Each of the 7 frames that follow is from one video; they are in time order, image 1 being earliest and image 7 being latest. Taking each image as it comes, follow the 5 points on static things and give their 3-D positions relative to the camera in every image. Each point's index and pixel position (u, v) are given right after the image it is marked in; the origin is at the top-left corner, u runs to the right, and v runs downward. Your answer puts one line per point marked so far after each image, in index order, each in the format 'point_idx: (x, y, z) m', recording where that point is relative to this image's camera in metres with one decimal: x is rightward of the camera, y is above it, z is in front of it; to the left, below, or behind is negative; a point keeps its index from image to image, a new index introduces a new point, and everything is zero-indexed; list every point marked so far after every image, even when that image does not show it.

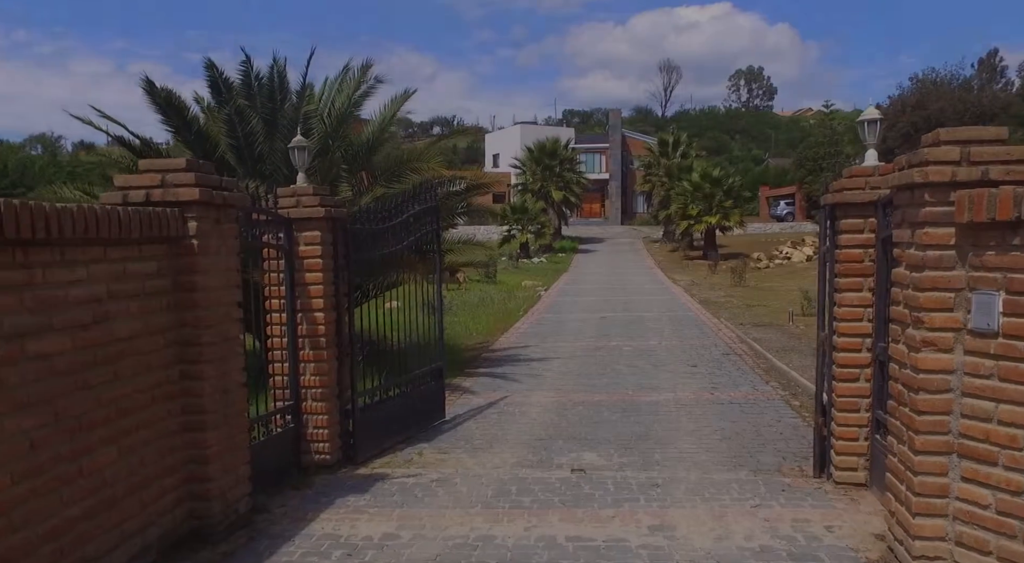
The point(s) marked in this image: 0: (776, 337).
0: (+4.5, -1.0, +14.5) m
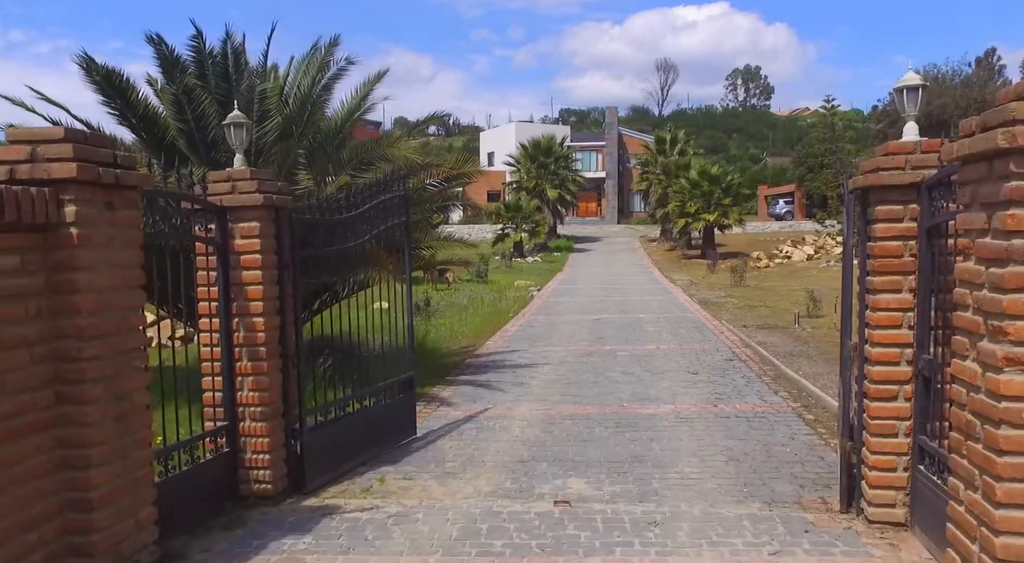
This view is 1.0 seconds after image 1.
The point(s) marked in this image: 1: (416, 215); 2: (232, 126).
0: (+4.3, -1.0, +13.6) m
1: (-1.3, +0.9, +10.8) m
2: (-1.9, +1.1, +5.9) m
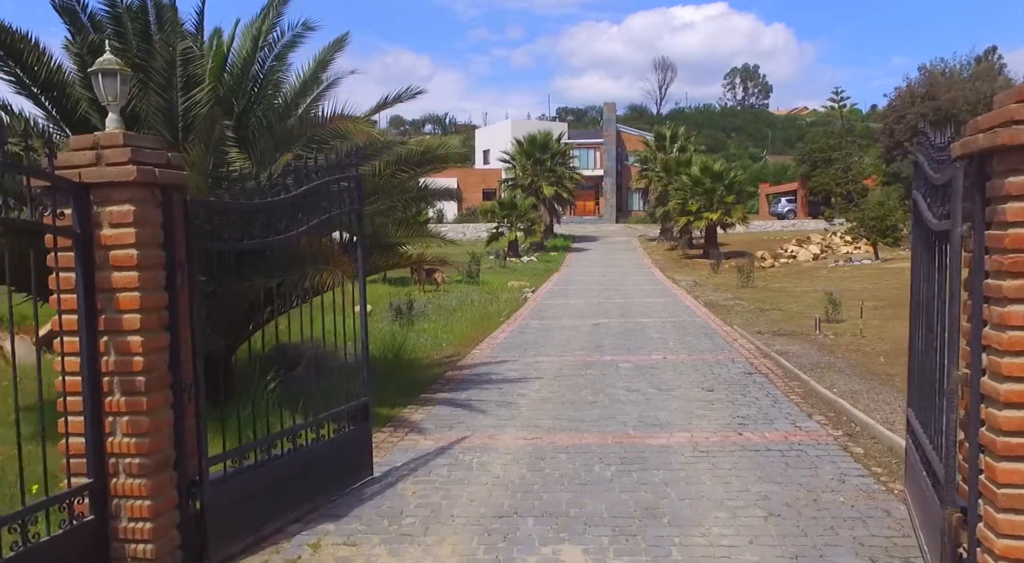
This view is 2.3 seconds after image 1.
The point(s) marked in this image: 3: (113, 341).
0: (+4.1, -1.0, +12.0) m
1: (-1.4, +0.8, +9.3) m
2: (-2.1, +1.0, +4.3) m
3: (-2.0, -0.3, +4.2) m
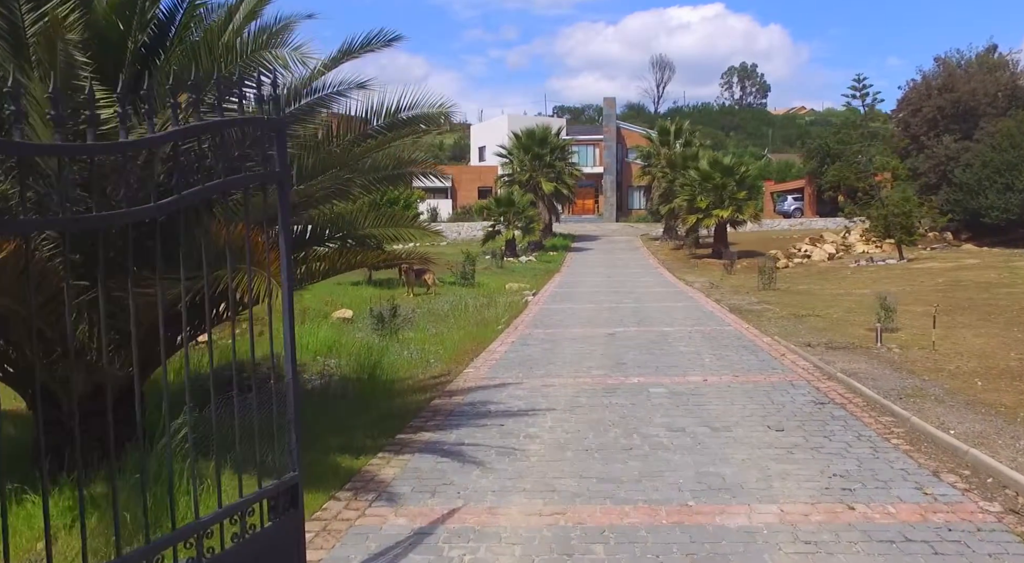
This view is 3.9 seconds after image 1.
0: (+4.2, -1.0, +9.7) m
1: (-1.4, +0.8, +7.0) m
2: (-2.0, +1.0, +2.0) m
3: (-1.9, -0.3, +1.9) m
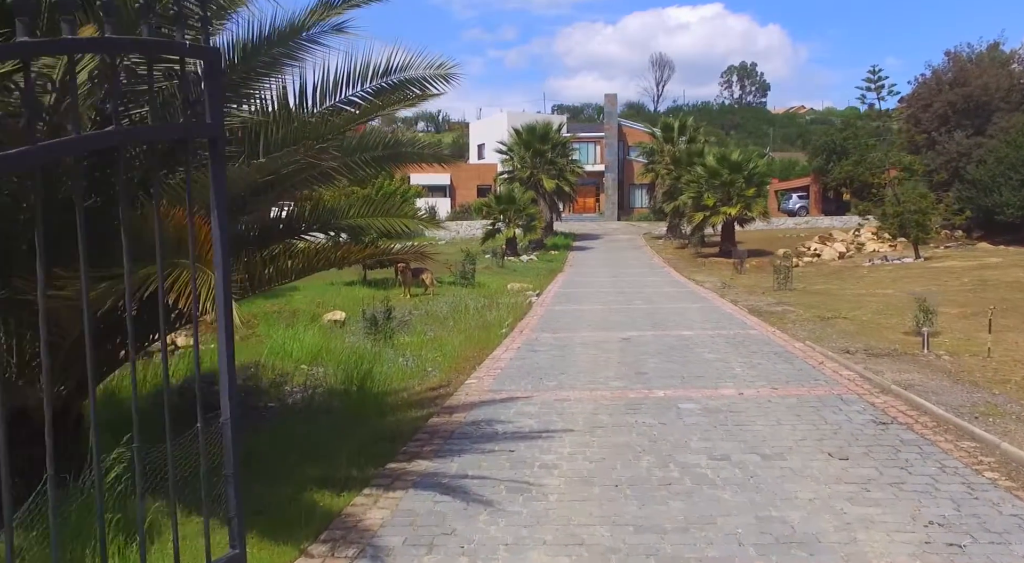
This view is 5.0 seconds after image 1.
0: (+4.3, -1.0, +8.6) m
1: (-1.3, +0.8, +5.8) m
2: (-1.9, +1.0, +0.8) m
3: (-1.8, -0.3, +0.7) m
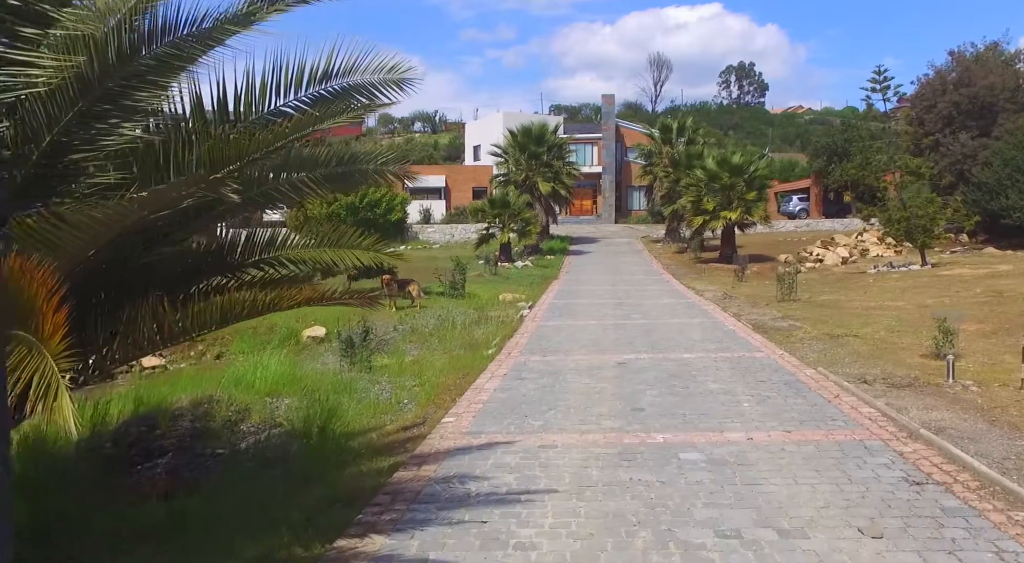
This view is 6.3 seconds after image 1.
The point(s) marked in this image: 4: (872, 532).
0: (+4.1, -1.3, +7.6) m
1: (-1.5, +0.5, +4.8) m
2: (-2.1, +0.7, -0.2) m
3: (-2.0, -0.6, -0.3) m
4: (+2.2, -1.5, +5.1) m
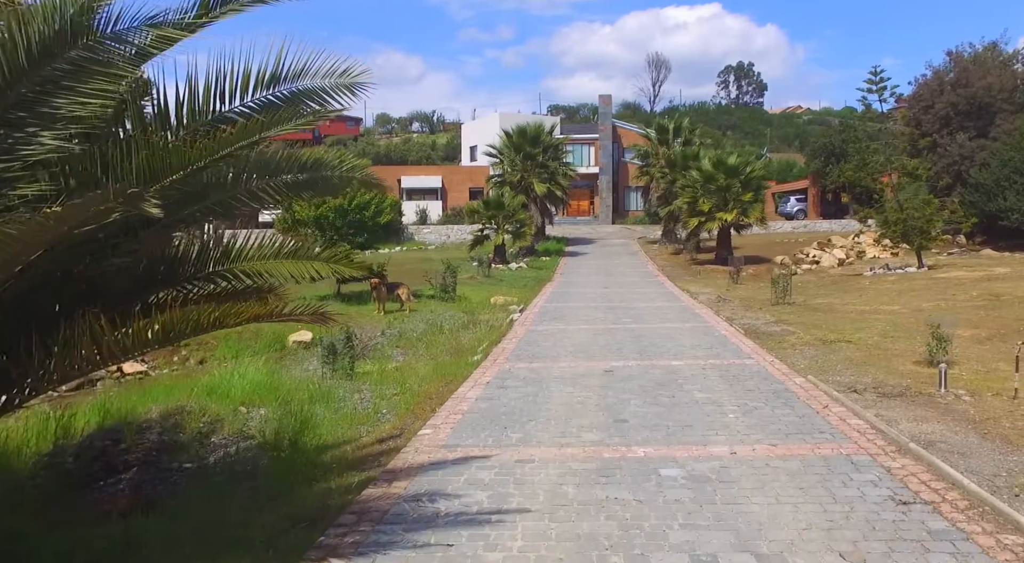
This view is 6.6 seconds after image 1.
0: (+3.9, -1.4, +7.4) m
1: (-1.7, +0.5, +4.6) m
2: (-2.3, +0.7, -0.4) m
3: (-2.2, -0.7, -0.5) m
4: (+2.0, -1.6, +4.9) m
